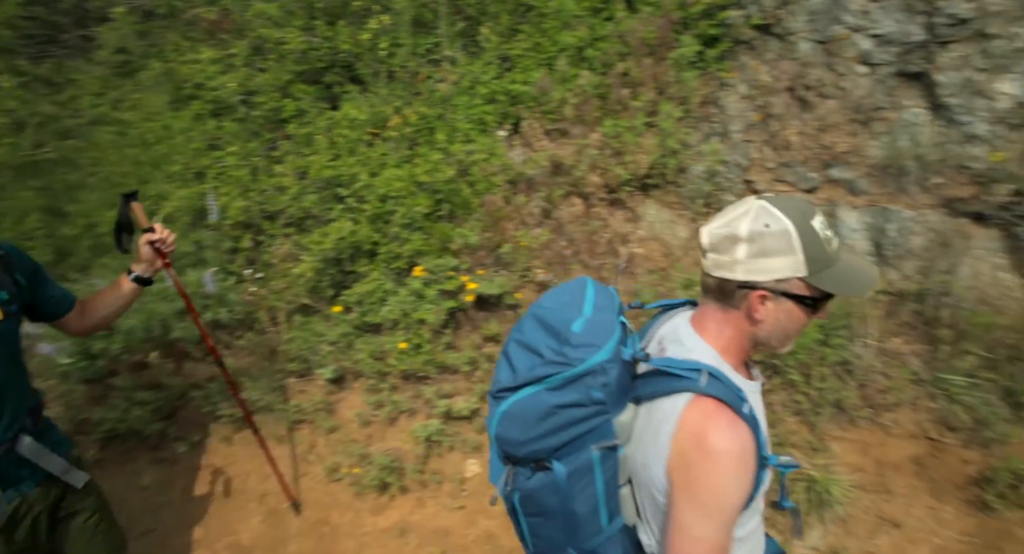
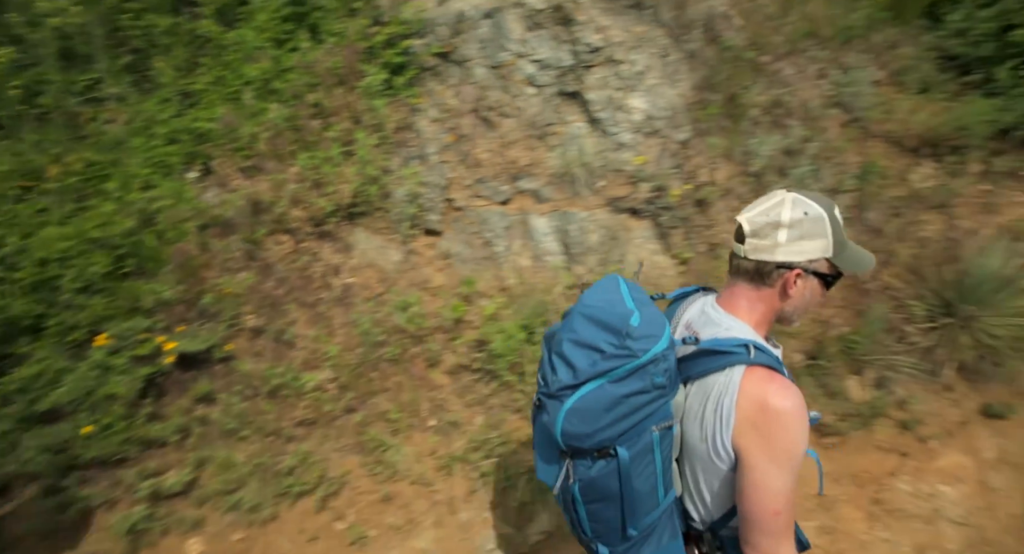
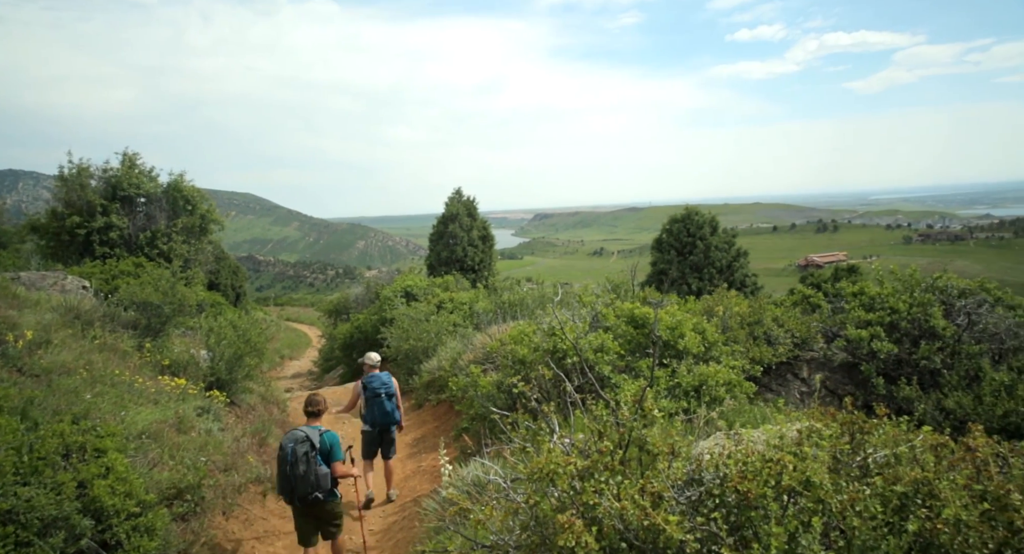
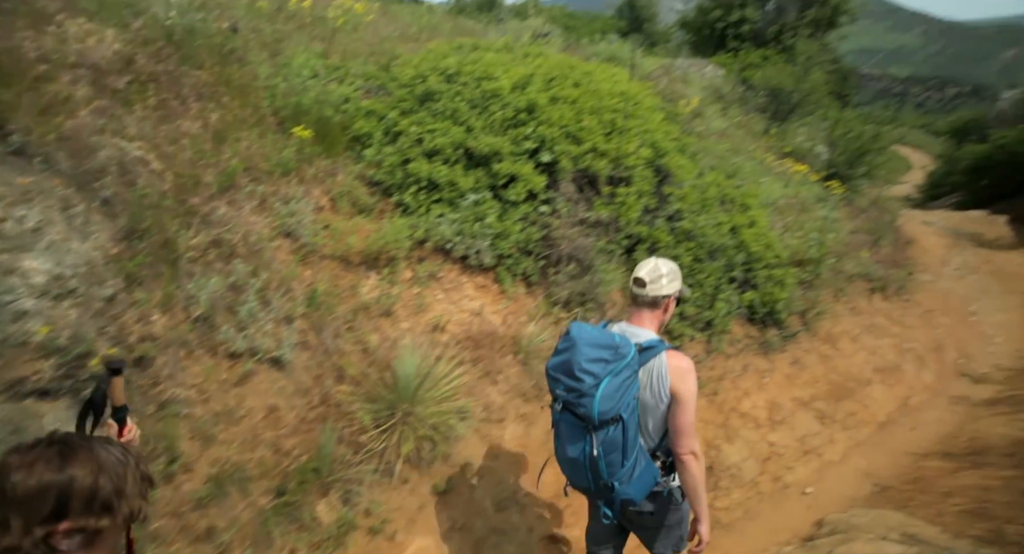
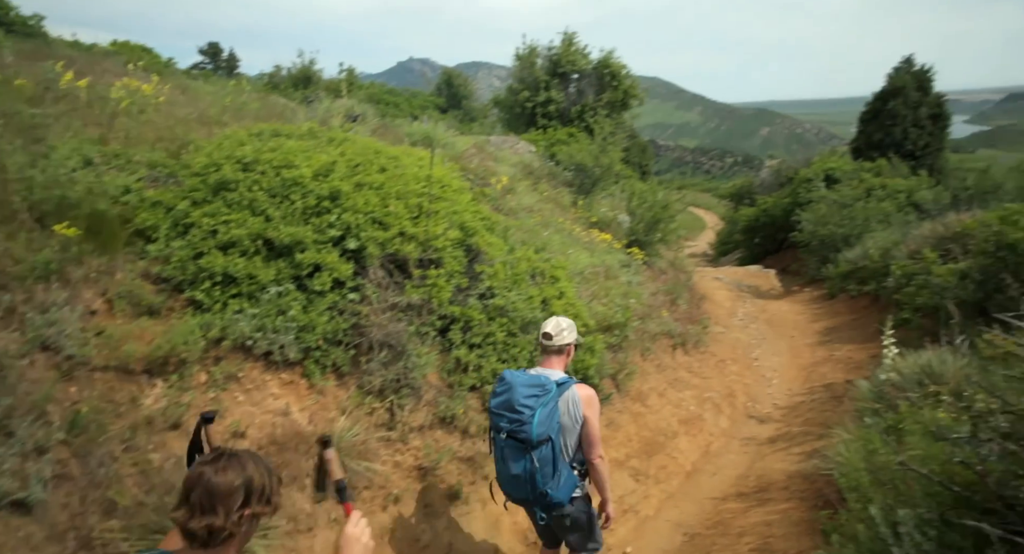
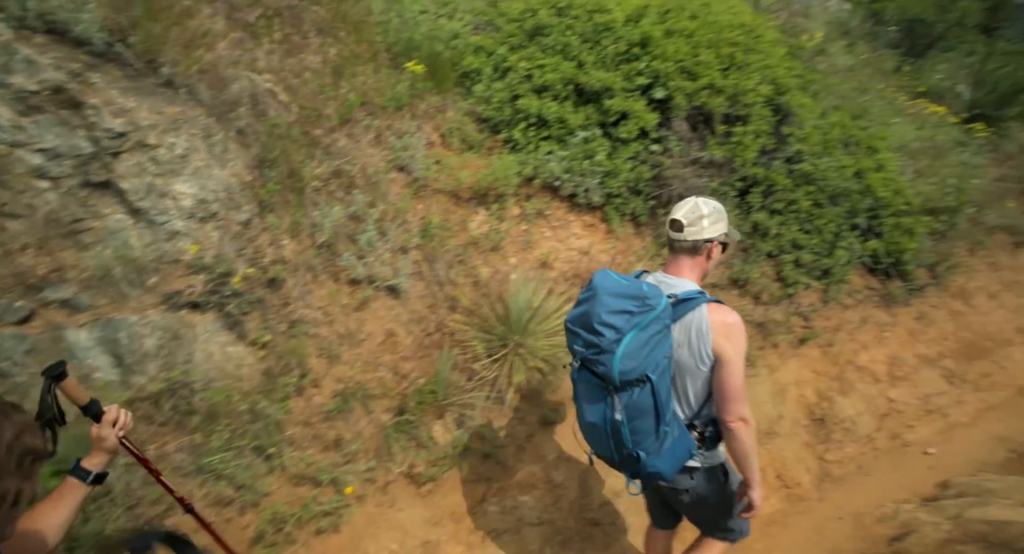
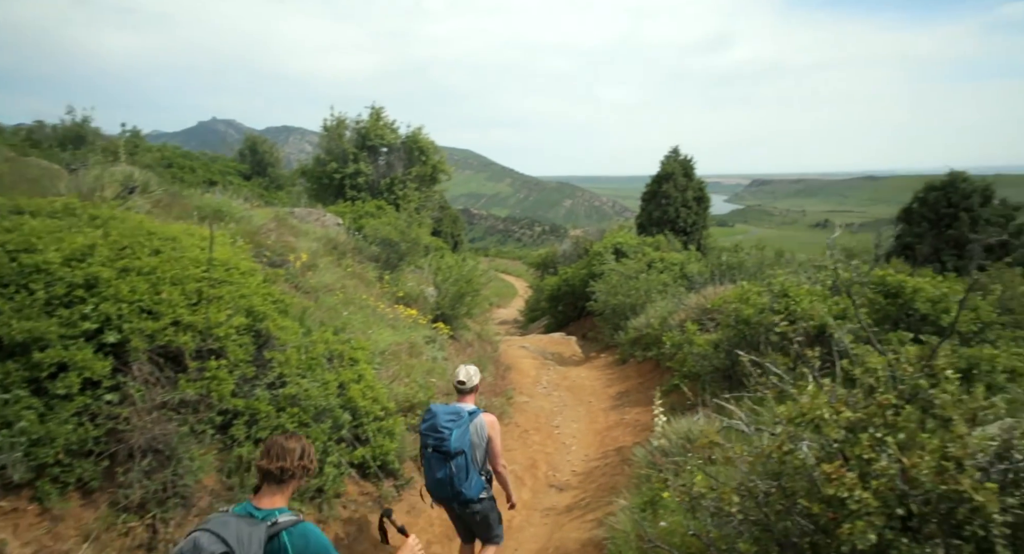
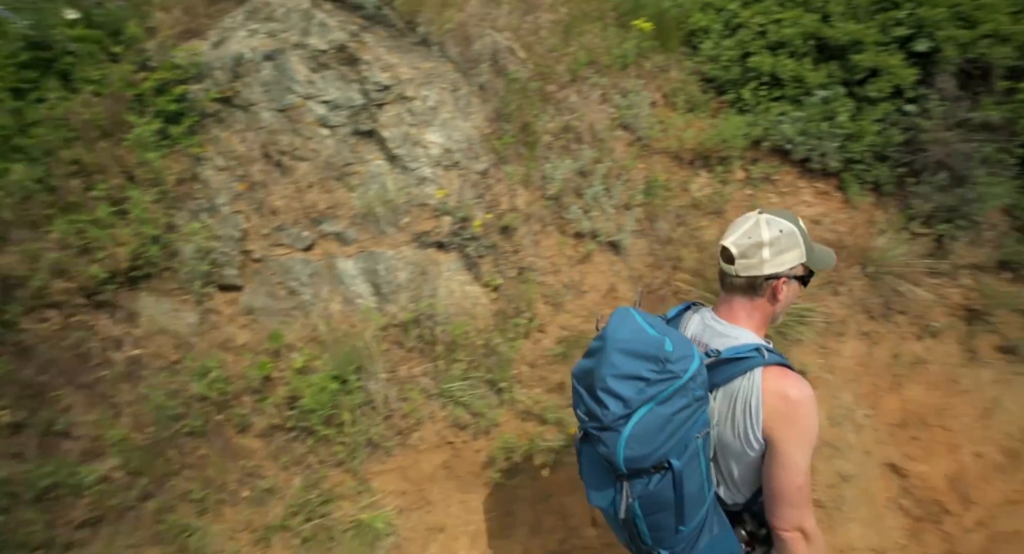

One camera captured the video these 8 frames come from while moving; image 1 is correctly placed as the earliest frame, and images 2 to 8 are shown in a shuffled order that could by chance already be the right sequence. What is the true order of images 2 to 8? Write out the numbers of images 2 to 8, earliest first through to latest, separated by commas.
2, 8, 6, 4, 5, 7, 3
